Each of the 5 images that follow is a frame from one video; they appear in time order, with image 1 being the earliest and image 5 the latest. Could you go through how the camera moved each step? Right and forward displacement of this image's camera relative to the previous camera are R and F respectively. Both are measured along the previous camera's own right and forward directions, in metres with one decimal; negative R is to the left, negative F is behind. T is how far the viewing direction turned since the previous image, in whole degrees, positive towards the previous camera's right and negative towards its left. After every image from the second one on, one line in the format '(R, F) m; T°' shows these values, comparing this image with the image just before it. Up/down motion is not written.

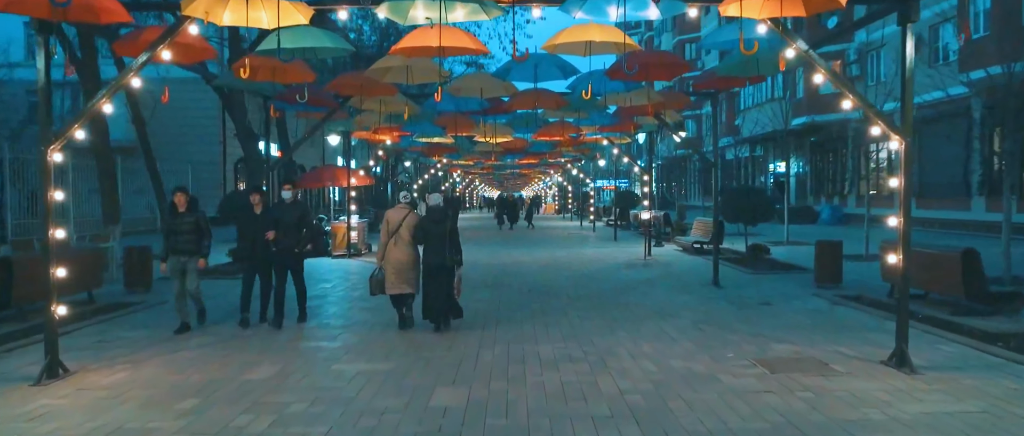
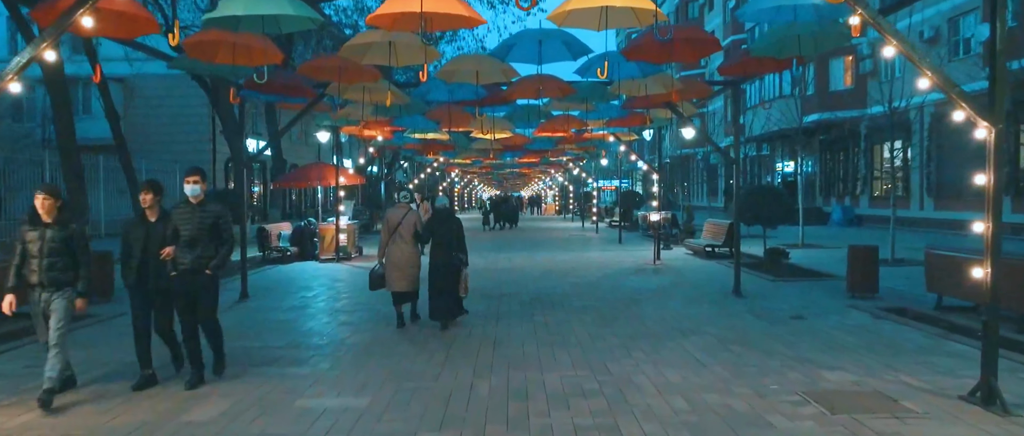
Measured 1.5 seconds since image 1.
(0.0, +1.6) m; 0°
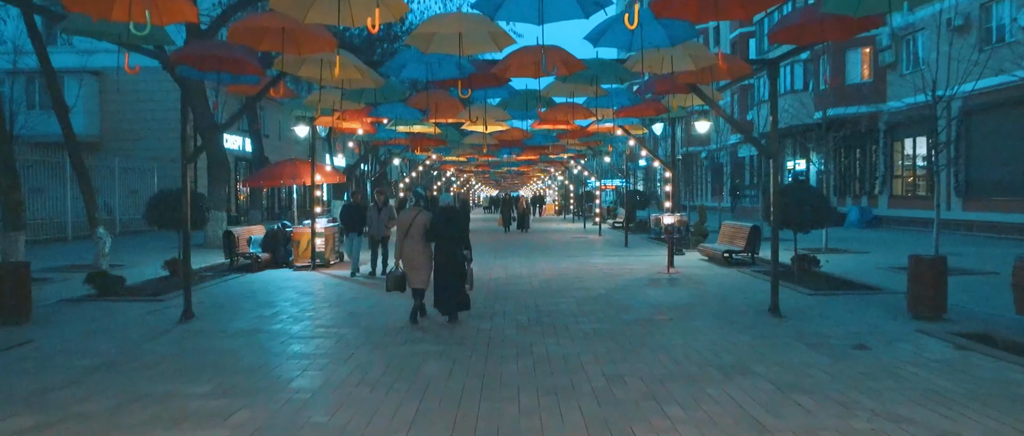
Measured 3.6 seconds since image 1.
(+0.1, +2.4) m; 0°
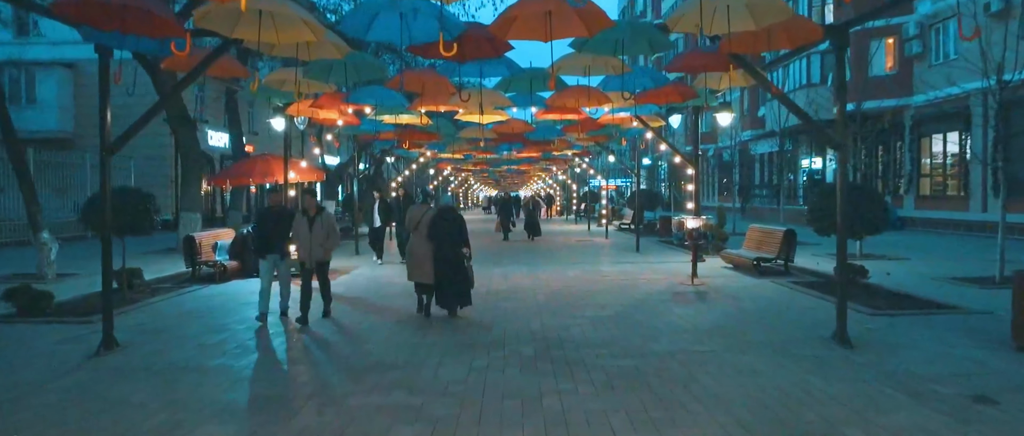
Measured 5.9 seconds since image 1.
(0.0, +2.5) m; 0°
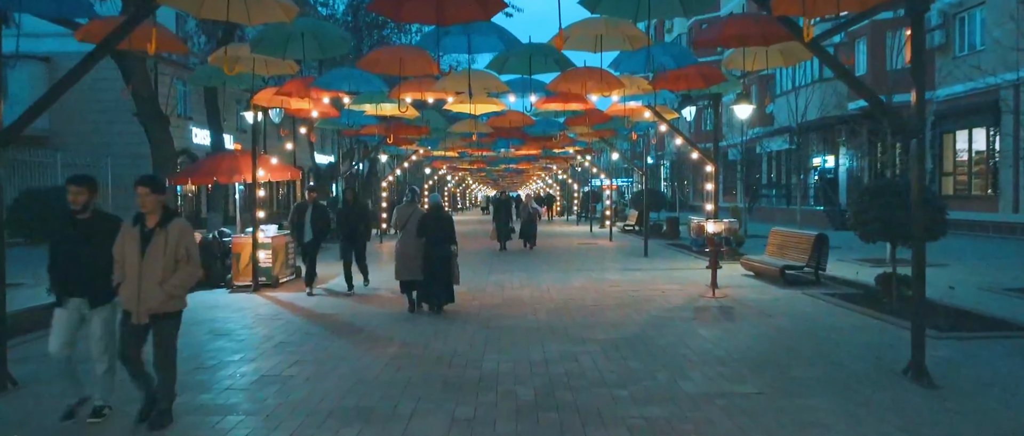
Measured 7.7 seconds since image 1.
(0.0, +2.0) m; 0°
